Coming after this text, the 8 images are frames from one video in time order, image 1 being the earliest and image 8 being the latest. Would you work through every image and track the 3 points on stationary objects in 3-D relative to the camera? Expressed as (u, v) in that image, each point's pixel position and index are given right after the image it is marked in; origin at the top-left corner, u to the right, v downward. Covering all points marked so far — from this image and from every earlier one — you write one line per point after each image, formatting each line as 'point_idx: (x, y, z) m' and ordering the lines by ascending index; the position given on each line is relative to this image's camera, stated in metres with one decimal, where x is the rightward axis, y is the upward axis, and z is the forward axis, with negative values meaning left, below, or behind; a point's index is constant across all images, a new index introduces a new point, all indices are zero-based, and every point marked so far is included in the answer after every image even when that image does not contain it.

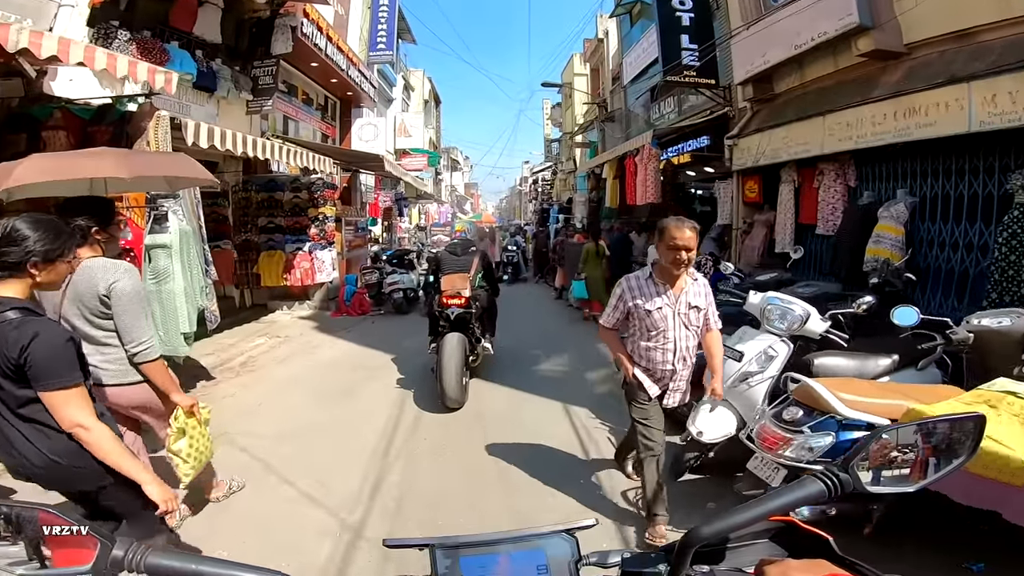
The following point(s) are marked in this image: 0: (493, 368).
0: (-0.2, -0.9, +6.8) m
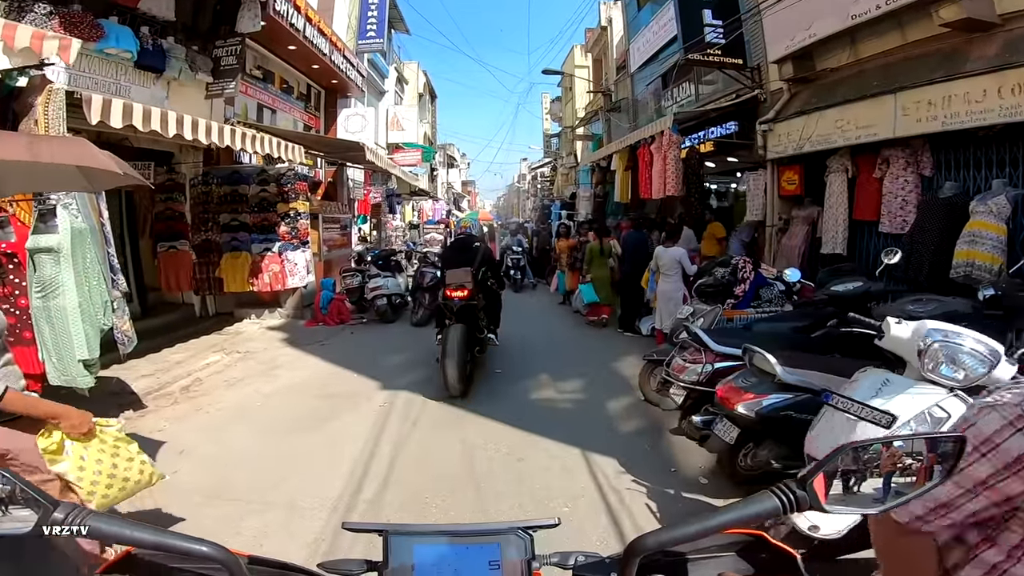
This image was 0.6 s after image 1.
0: (-0.2, -1.0, +5.6) m
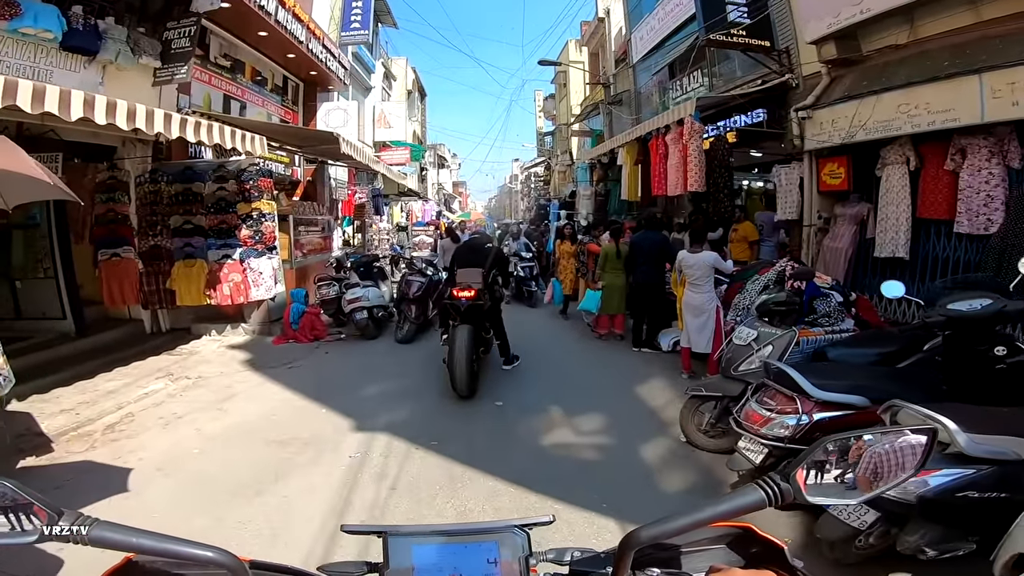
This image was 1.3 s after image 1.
0: (-0.2, -1.1, +4.5) m
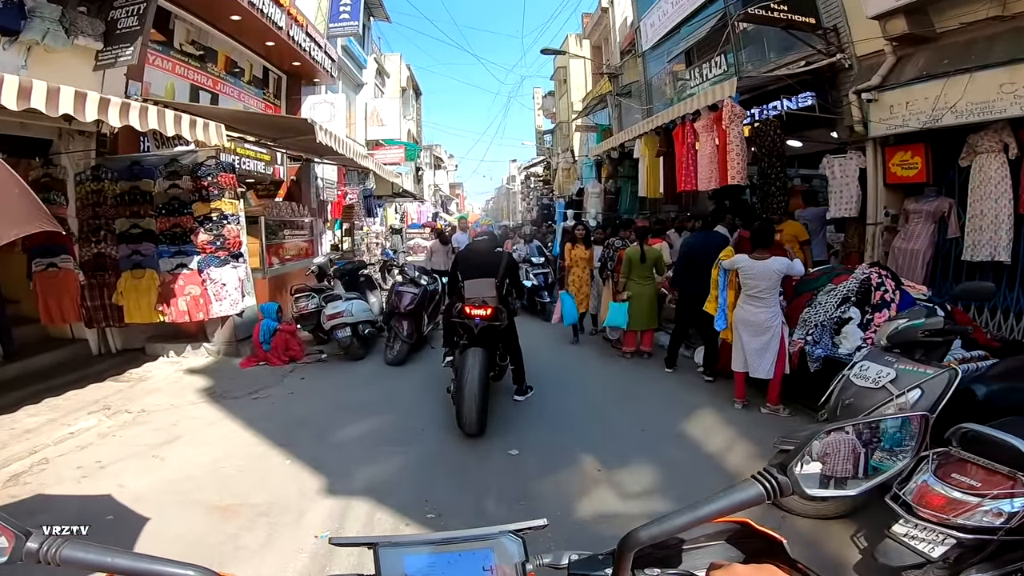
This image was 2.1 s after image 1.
0: (-0.1, -1.2, +3.5) m
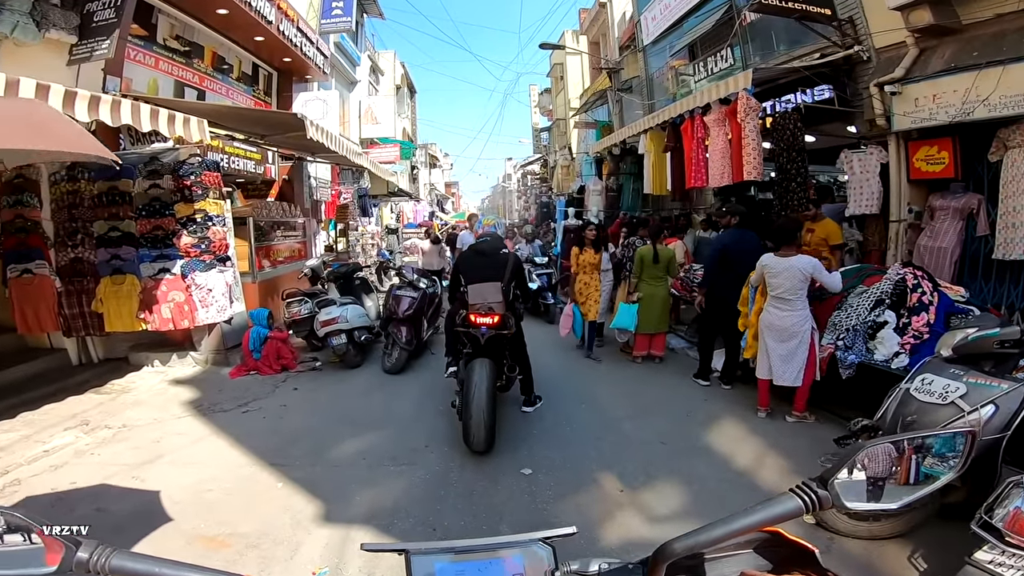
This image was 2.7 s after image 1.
0: (0.0, -1.3, +3.1) m
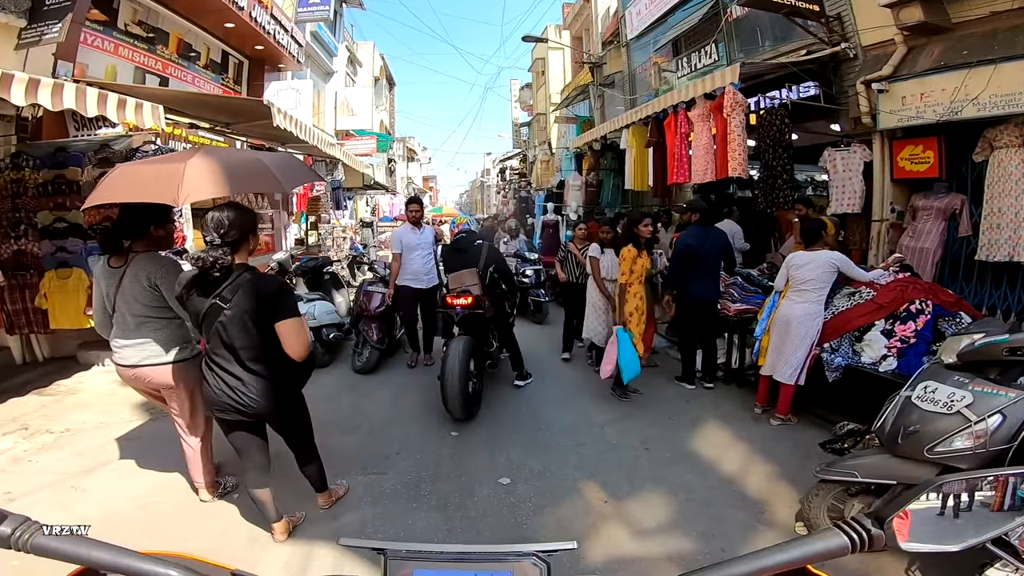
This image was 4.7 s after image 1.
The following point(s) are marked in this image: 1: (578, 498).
0: (-0.1, -1.3, +2.9) m
1: (+0.3, -1.2, +3.3) m
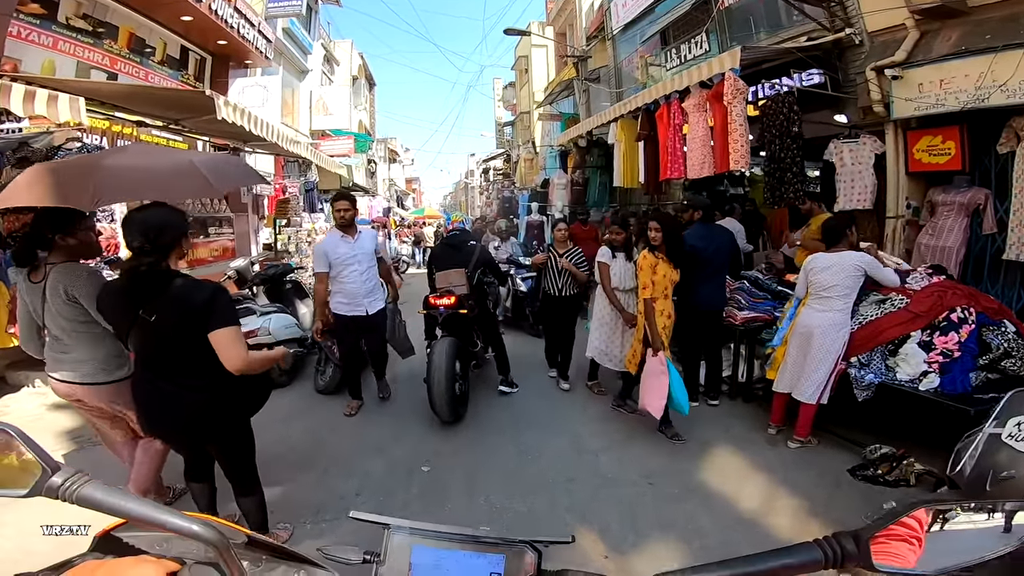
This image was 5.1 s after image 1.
0: (-0.2, -1.3, +2.3) m
1: (+0.2, -1.2, +2.8) m
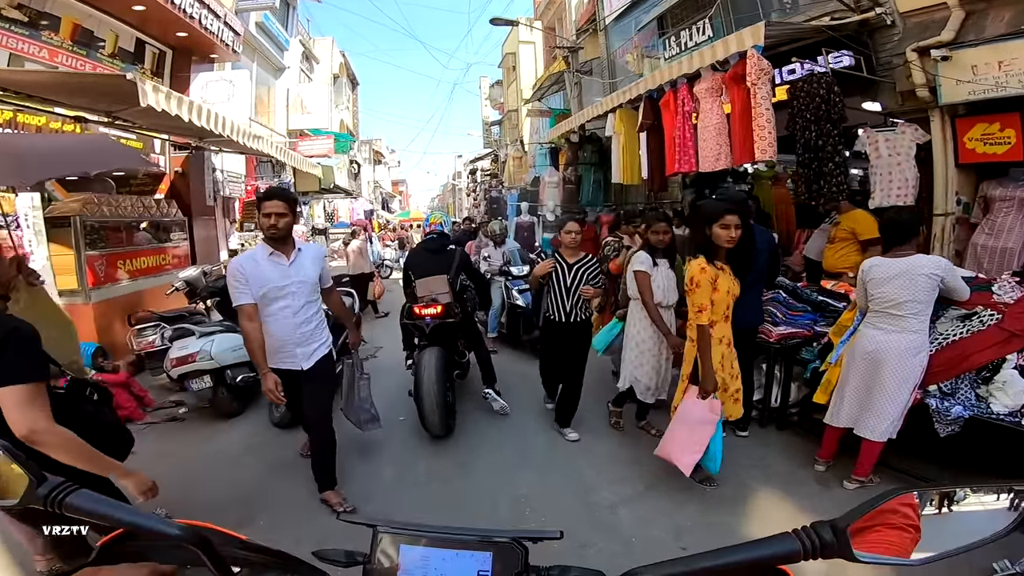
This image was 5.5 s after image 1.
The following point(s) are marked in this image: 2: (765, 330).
0: (-0.2, -1.4, +1.6) m
1: (+0.2, -1.3, +2.0) m
2: (+1.6, -0.3, +3.8) m
